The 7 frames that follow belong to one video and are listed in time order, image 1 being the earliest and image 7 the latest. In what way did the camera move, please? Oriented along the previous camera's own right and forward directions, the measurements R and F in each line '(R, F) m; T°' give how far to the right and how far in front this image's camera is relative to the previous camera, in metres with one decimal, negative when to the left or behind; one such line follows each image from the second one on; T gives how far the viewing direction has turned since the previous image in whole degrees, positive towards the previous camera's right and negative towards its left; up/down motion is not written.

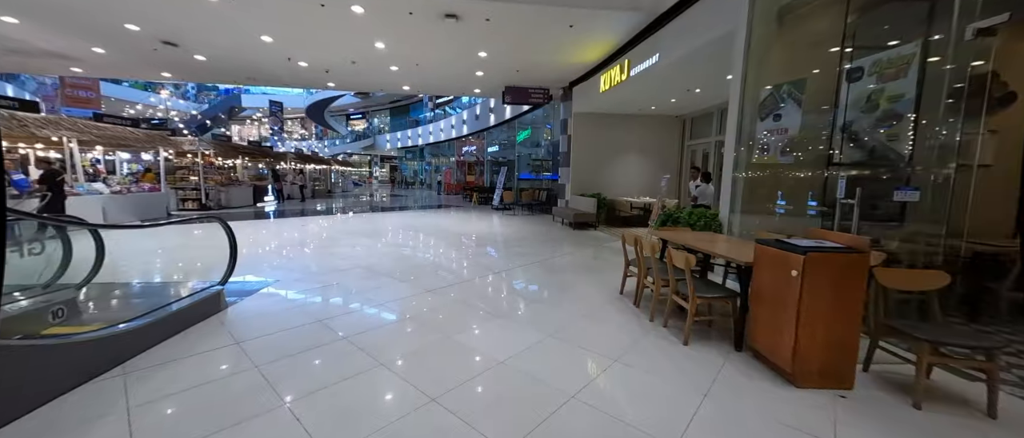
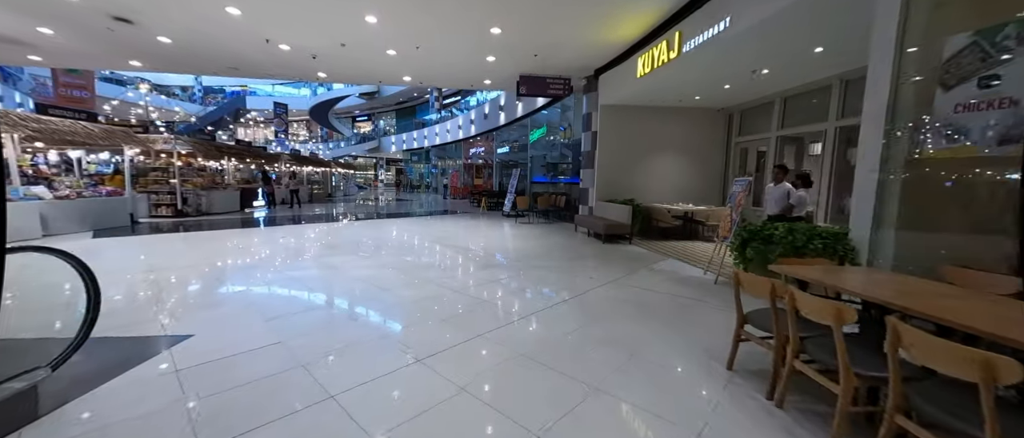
(-0.2, +1.3) m; -1°
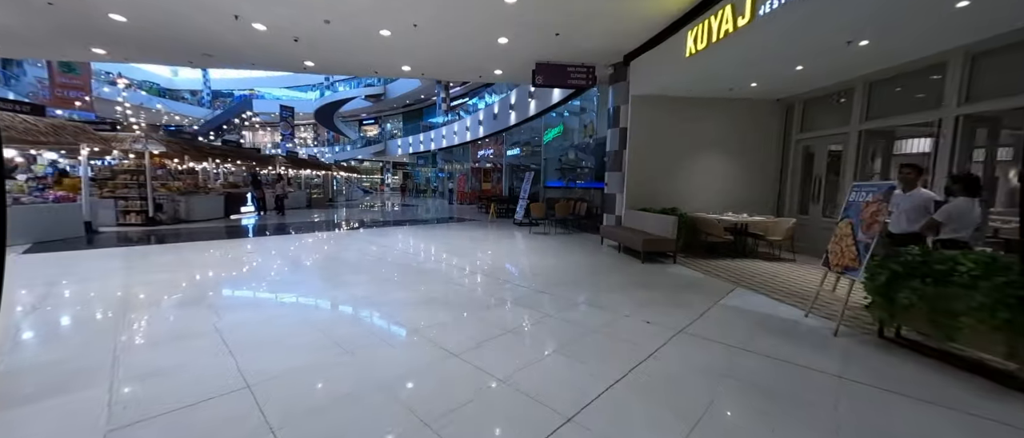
(-0.1, +1.2) m; -1°
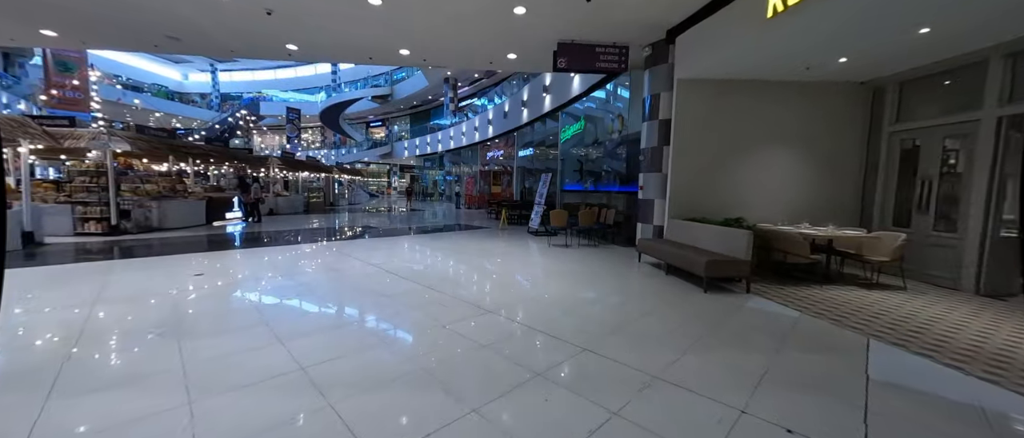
(-0.2, +1.2) m; -1°
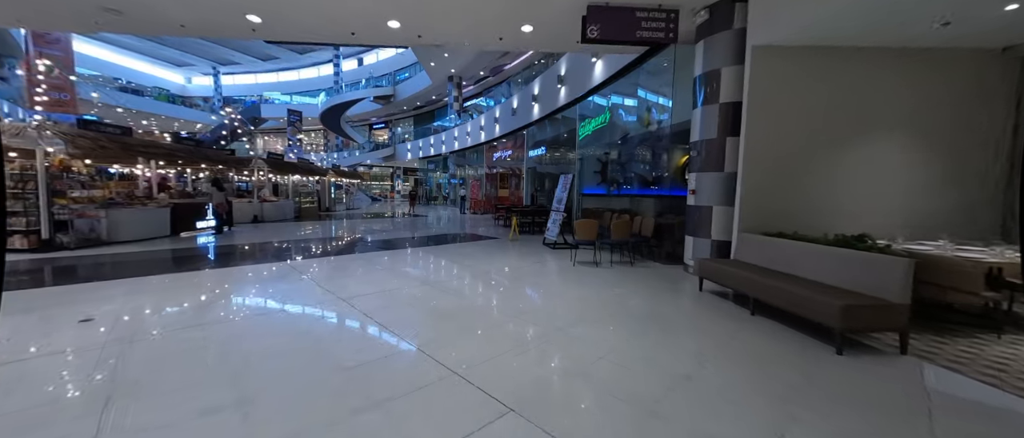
(-0.2, +1.3) m; -1°
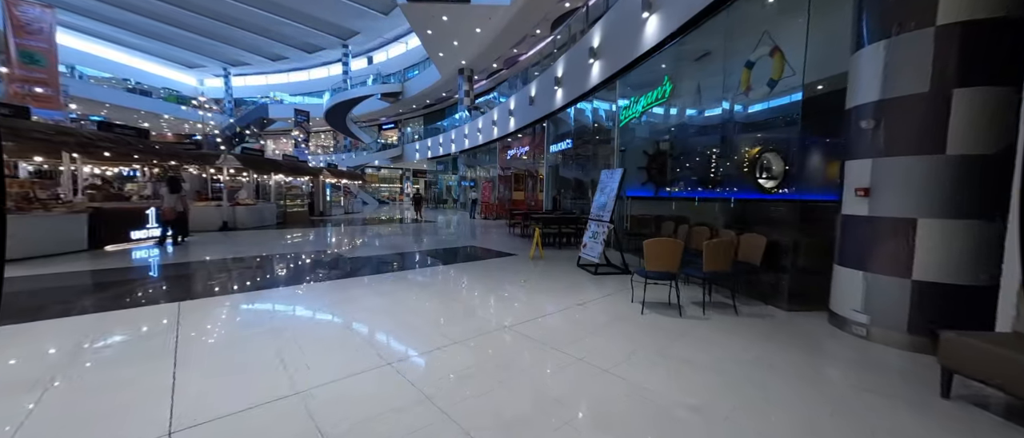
(-0.2, +2.0) m; -2°
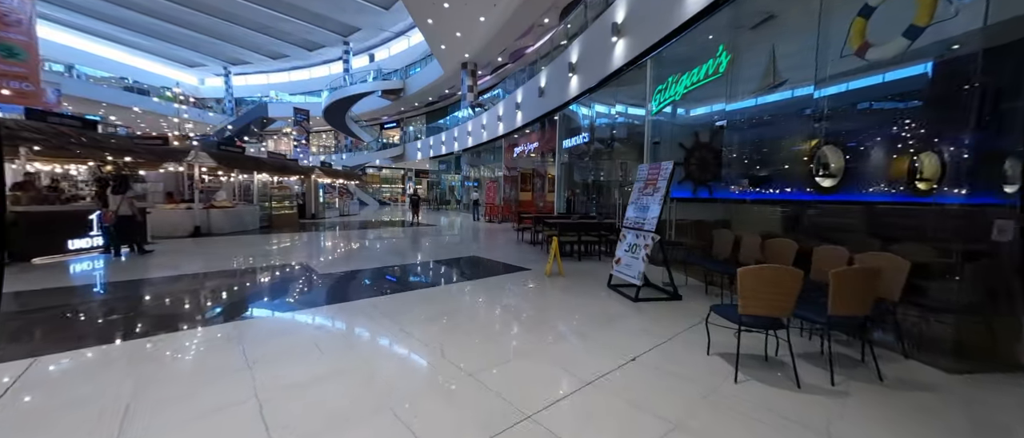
(-0.1, +1.1) m; -1°
